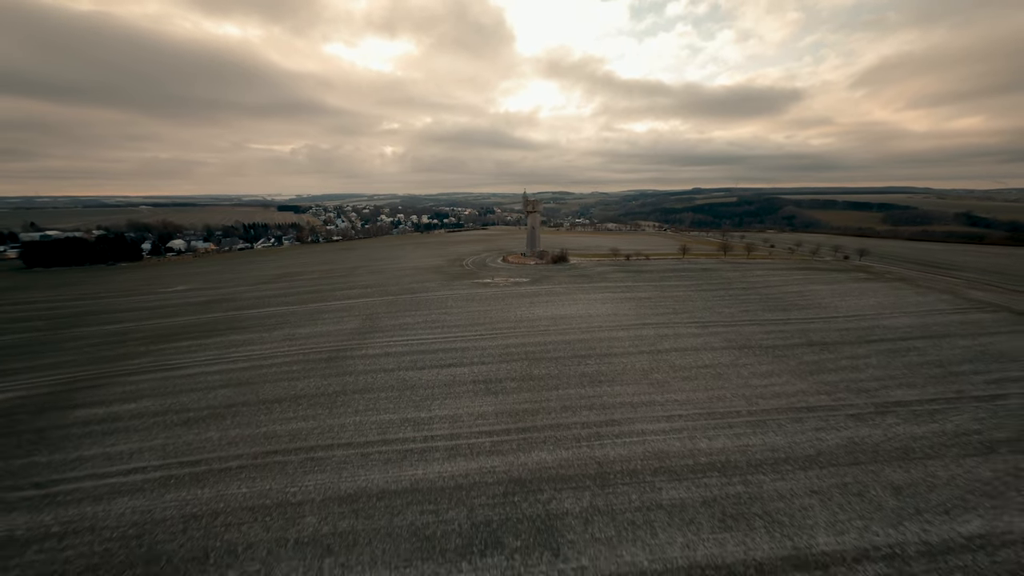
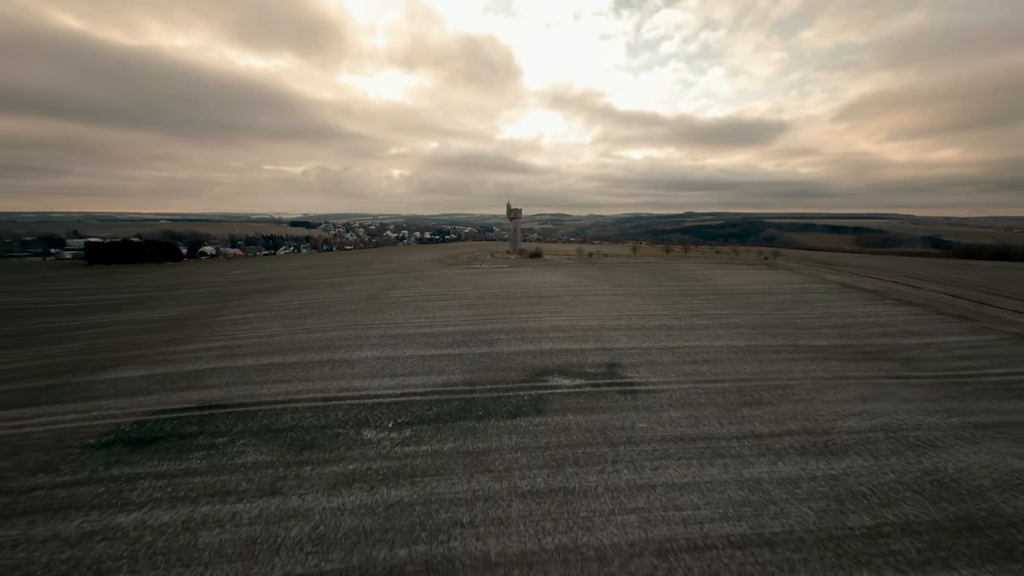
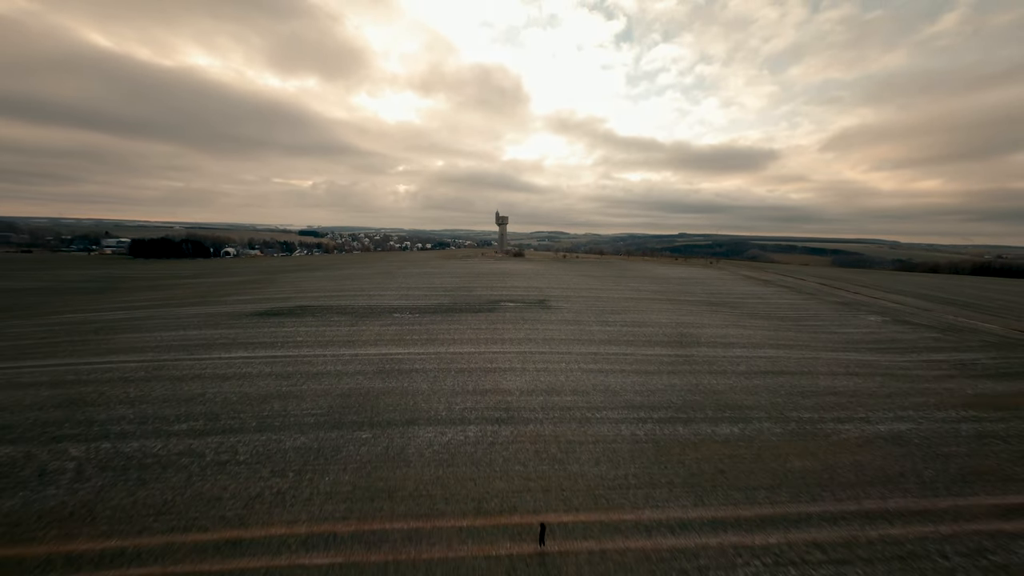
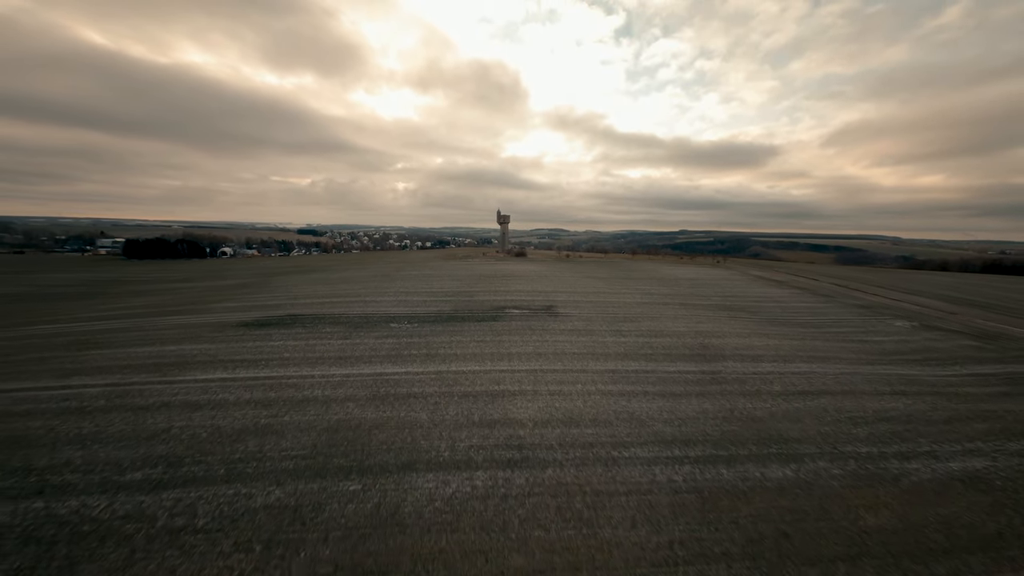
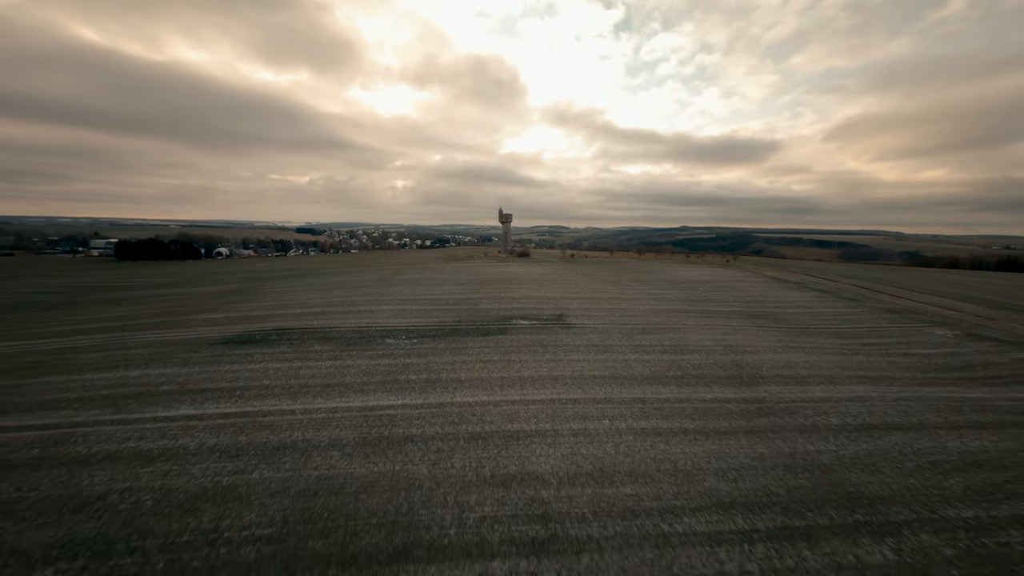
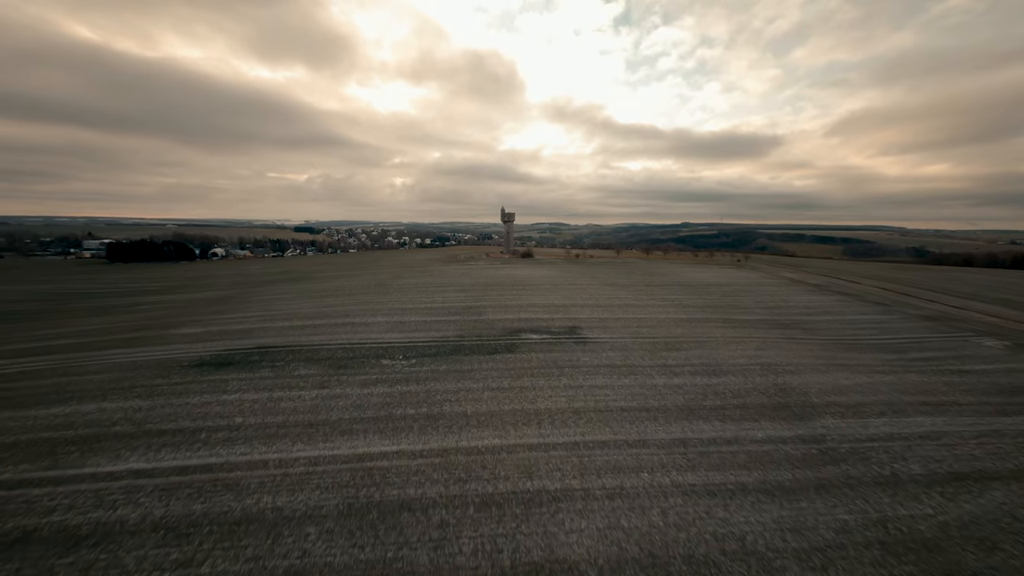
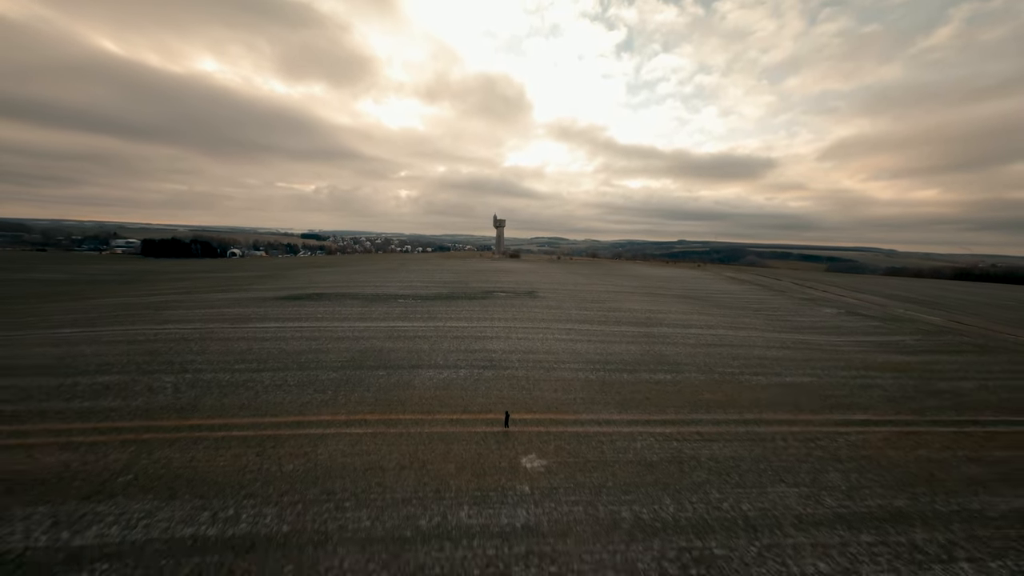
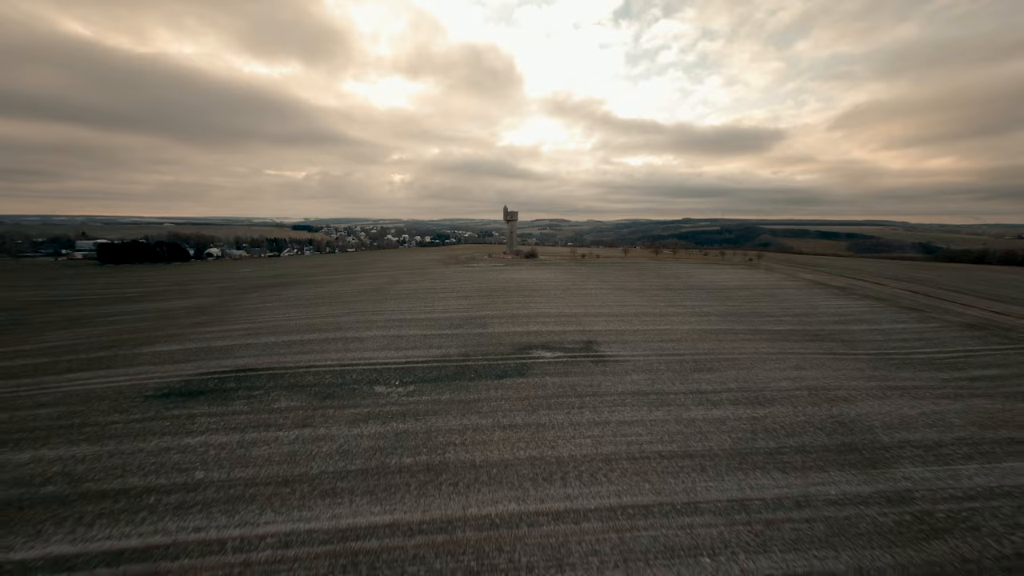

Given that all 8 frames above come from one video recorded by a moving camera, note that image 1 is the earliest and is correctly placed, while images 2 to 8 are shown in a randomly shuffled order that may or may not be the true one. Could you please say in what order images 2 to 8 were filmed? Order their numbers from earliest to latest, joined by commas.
2, 8, 6, 5, 4, 3, 7
